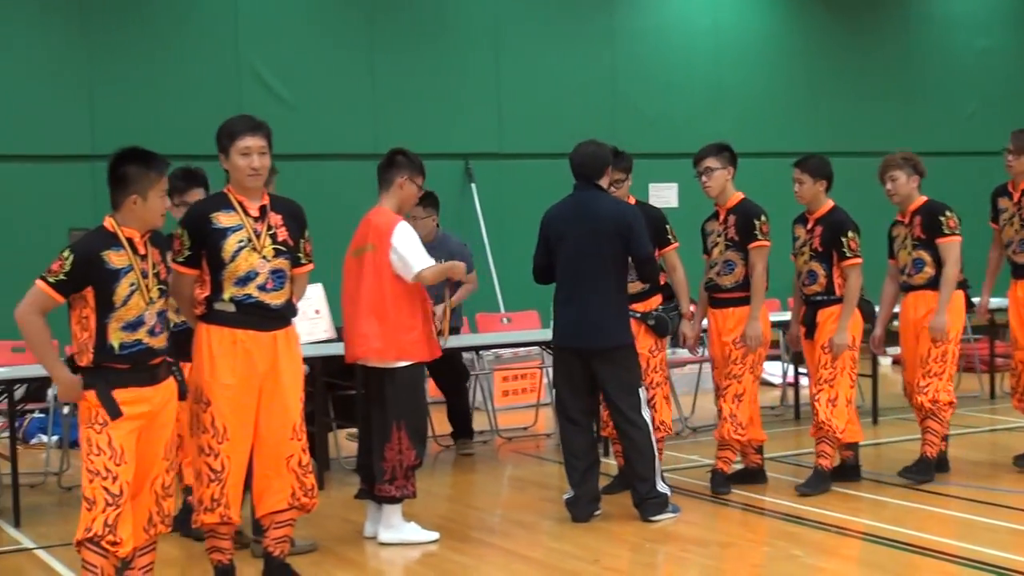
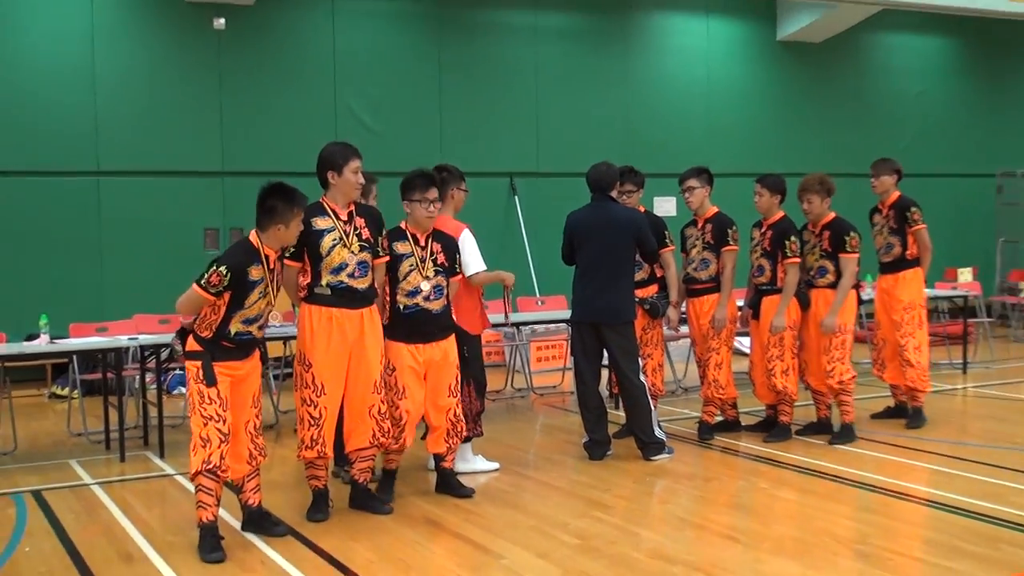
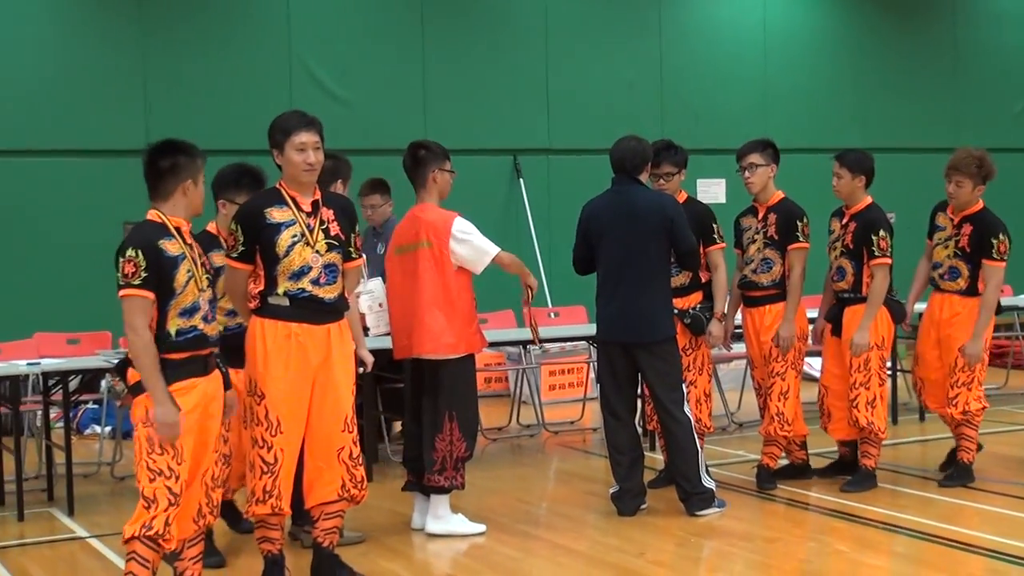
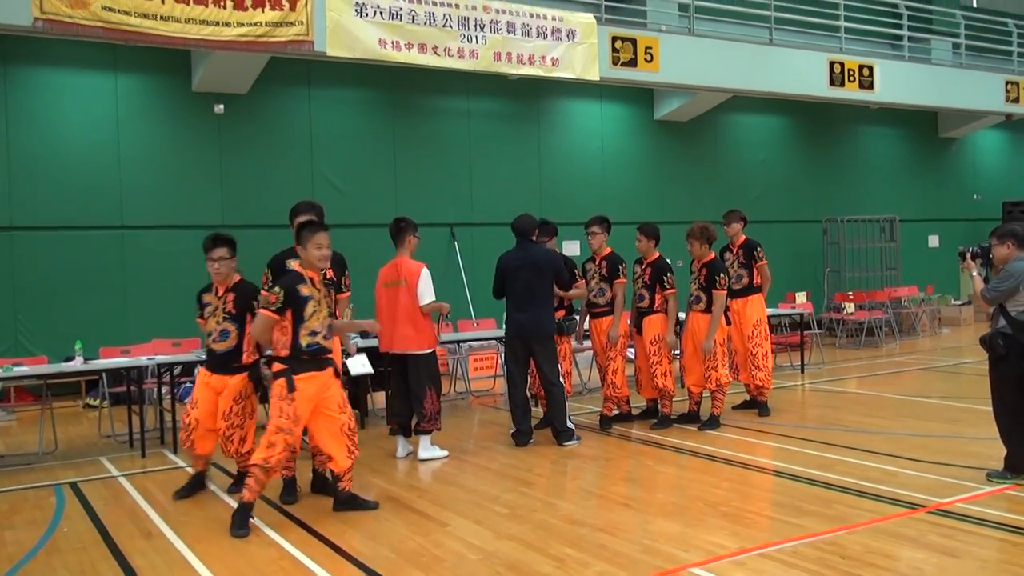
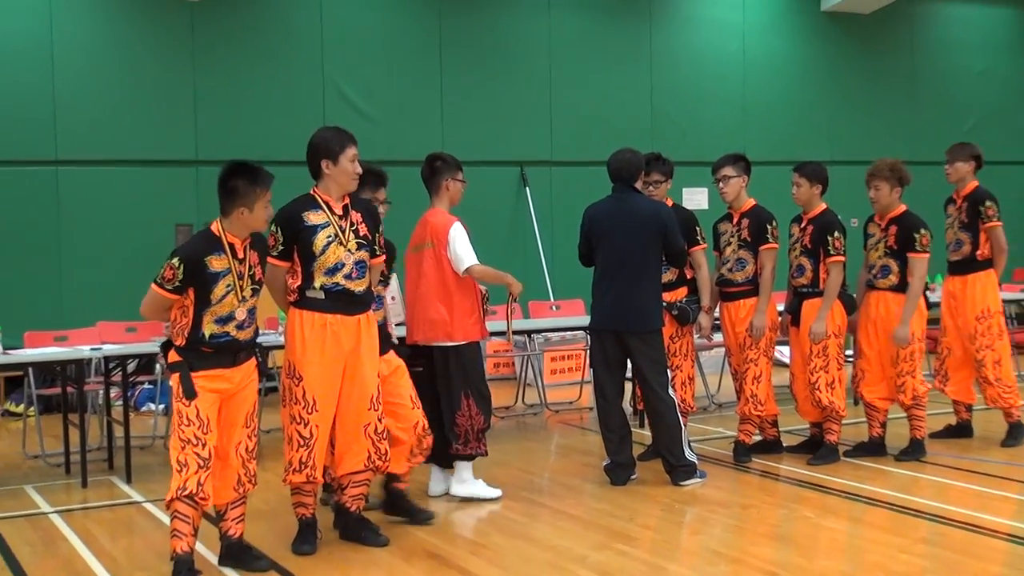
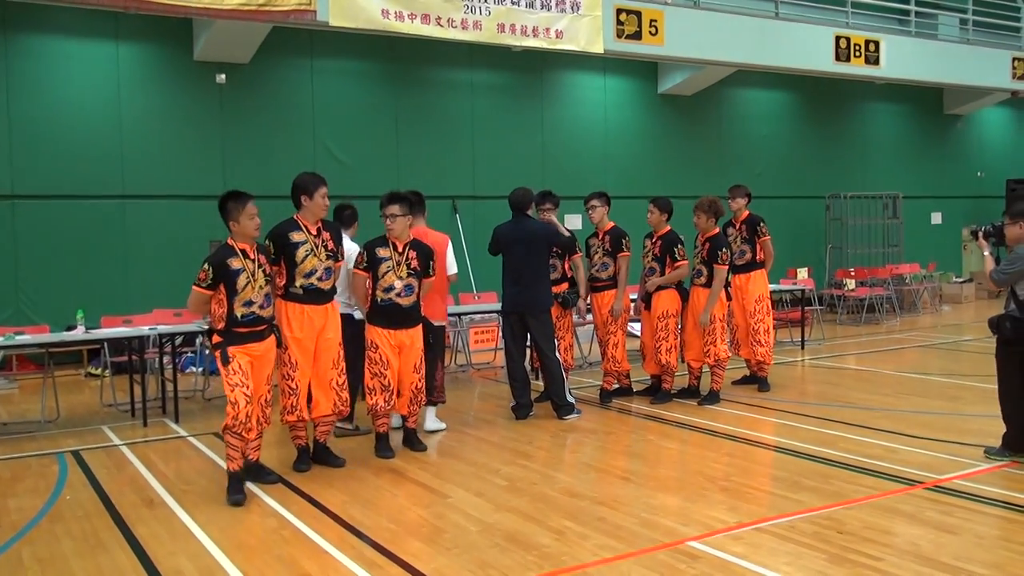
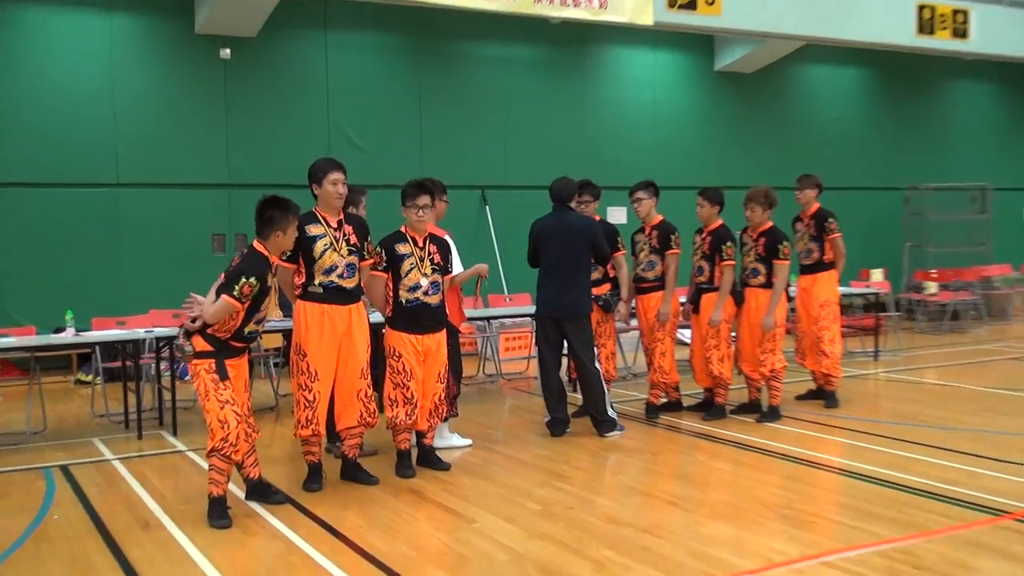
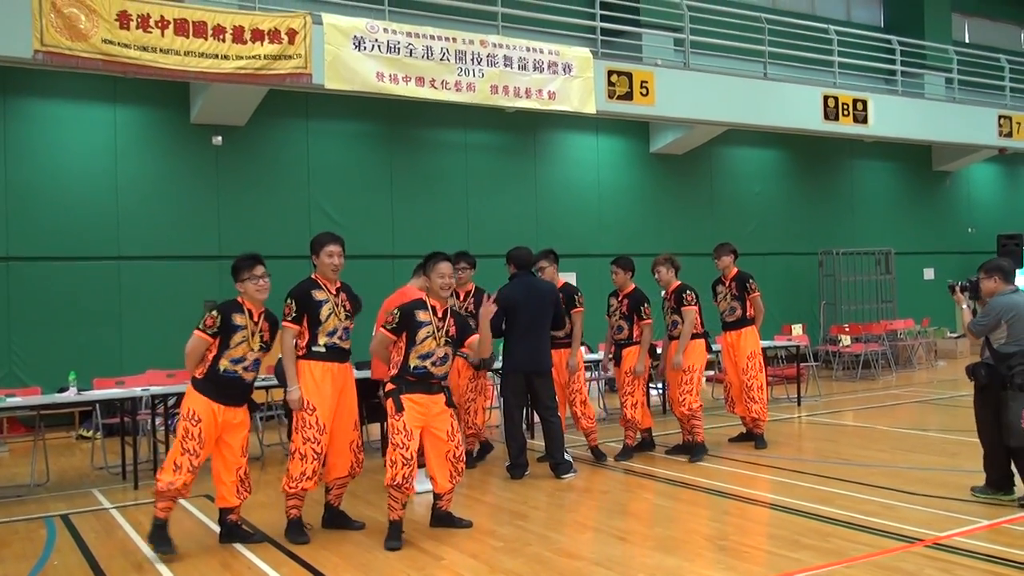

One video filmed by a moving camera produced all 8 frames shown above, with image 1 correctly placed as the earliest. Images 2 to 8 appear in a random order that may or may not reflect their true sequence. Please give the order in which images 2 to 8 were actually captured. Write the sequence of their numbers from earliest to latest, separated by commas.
3, 5, 2, 7, 6, 4, 8
